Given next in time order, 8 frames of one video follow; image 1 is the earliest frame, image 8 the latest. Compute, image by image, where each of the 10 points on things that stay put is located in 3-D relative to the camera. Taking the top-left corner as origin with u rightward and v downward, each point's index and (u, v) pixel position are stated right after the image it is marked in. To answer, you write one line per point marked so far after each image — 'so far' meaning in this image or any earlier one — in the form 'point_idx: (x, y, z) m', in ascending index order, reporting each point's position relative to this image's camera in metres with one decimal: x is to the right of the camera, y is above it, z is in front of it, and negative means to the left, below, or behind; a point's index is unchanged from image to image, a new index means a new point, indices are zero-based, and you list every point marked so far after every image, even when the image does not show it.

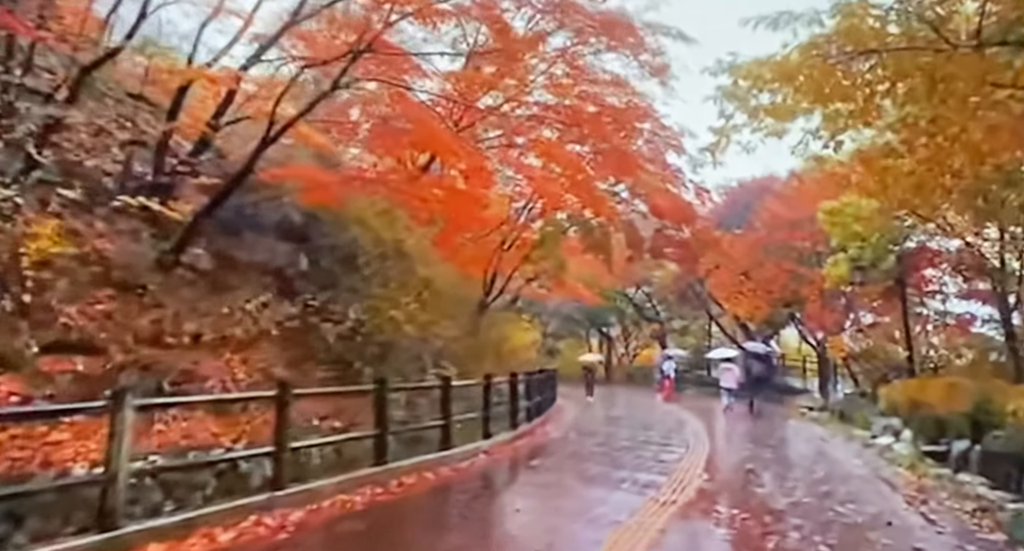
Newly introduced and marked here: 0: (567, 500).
0: (+0.5, -2.3, +7.3) m
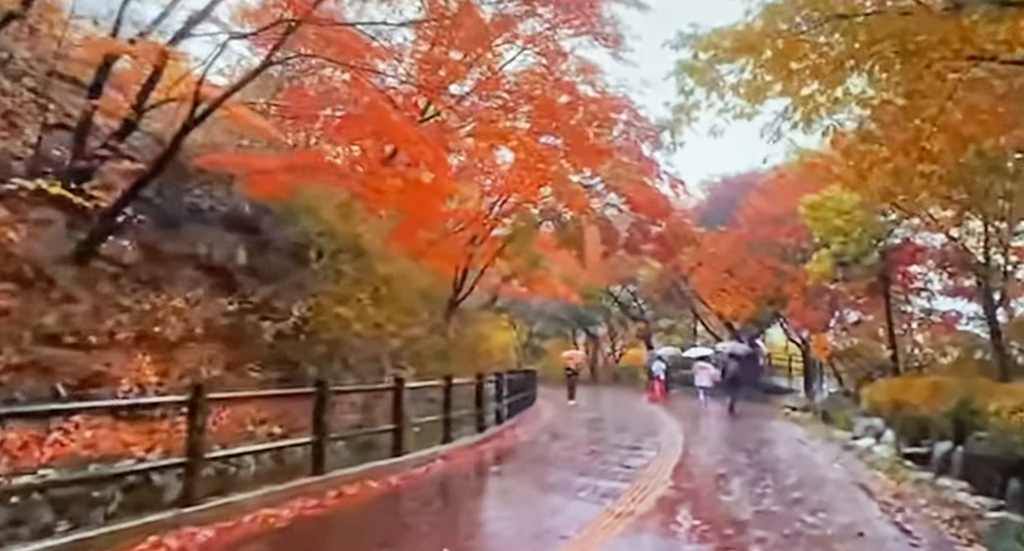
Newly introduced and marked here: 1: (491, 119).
0: (+0.1, -2.2, +6.8) m
1: (-0.2, +2.6, +11.9) m
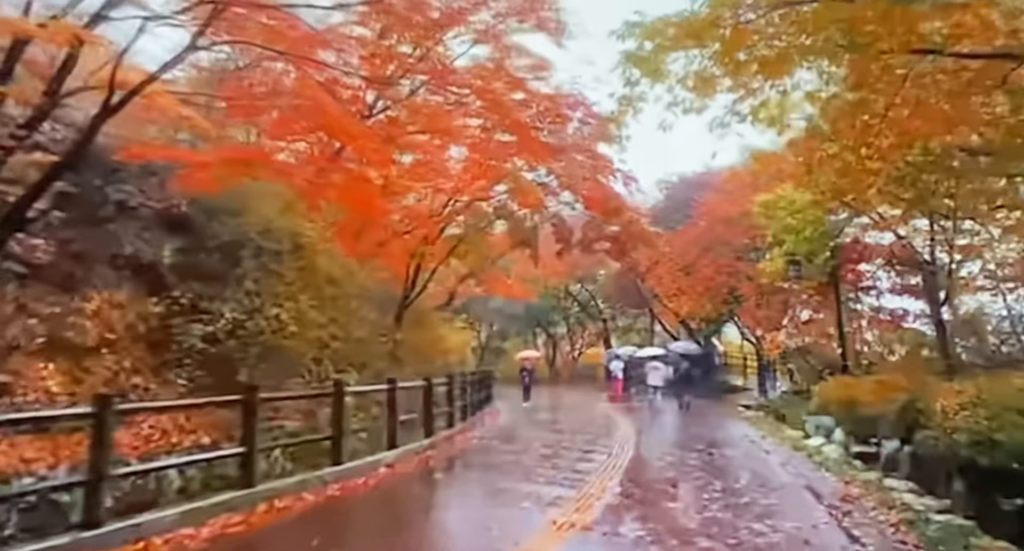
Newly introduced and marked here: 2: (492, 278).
0: (-0.5, -2.2, +6.5) m
1: (-1.0, +2.6, +11.6) m
2: (-0.5, -0.1, +19.7) m
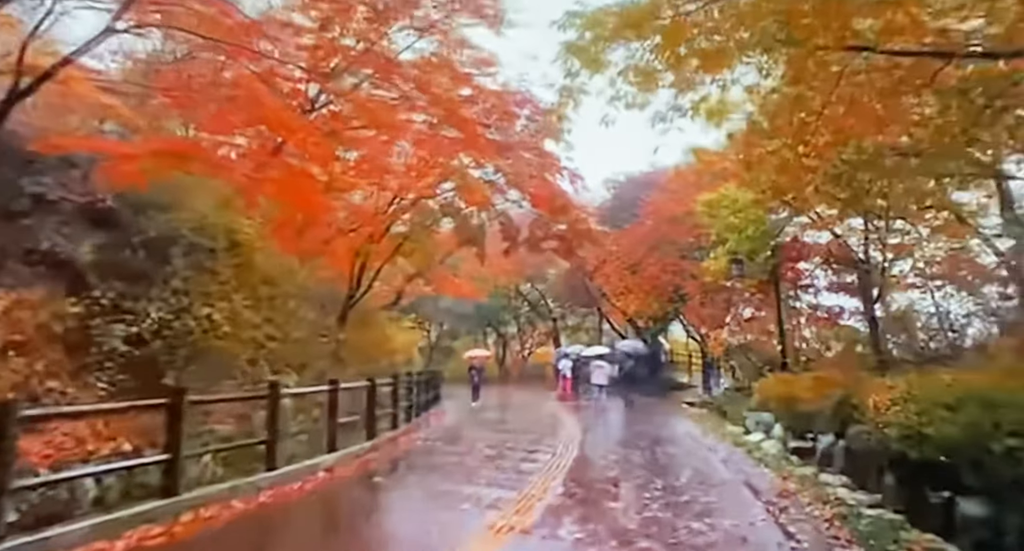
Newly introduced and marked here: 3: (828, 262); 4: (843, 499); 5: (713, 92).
0: (-1.0, -2.2, +6.3) m
1: (-1.9, +2.6, +11.3) m
2: (-2.0, 0.0, +19.4) m
3: (+6.2, +0.3, +14.3) m
4: (+3.6, -2.5, +7.9) m
5: (+1.9, +1.9, +6.9) m
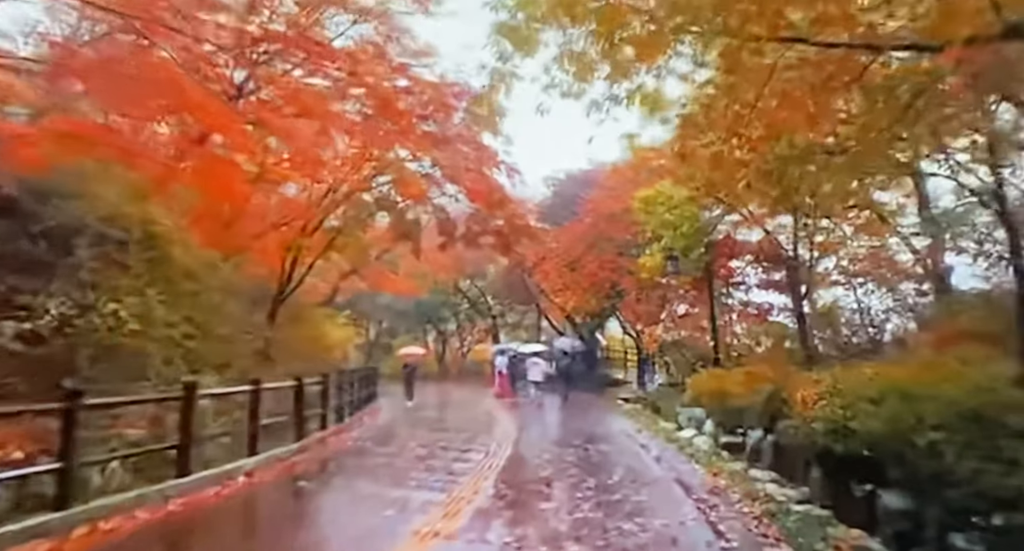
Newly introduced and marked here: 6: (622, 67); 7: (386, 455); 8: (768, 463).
0: (-1.6, -2.2, +6.0) m
1: (-2.9, +2.7, +10.9) m
2: (-3.6, +0.1, +19.0) m
3: (+4.9, +0.3, +14.6) m
4: (+2.9, -2.5, +8.0) m
5: (+1.3, +1.9, +6.9) m
6: (+0.9, +1.8, +6.1) m
7: (-2.0, -2.9, +11.6) m
8: (+3.5, -2.6, +9.8) m
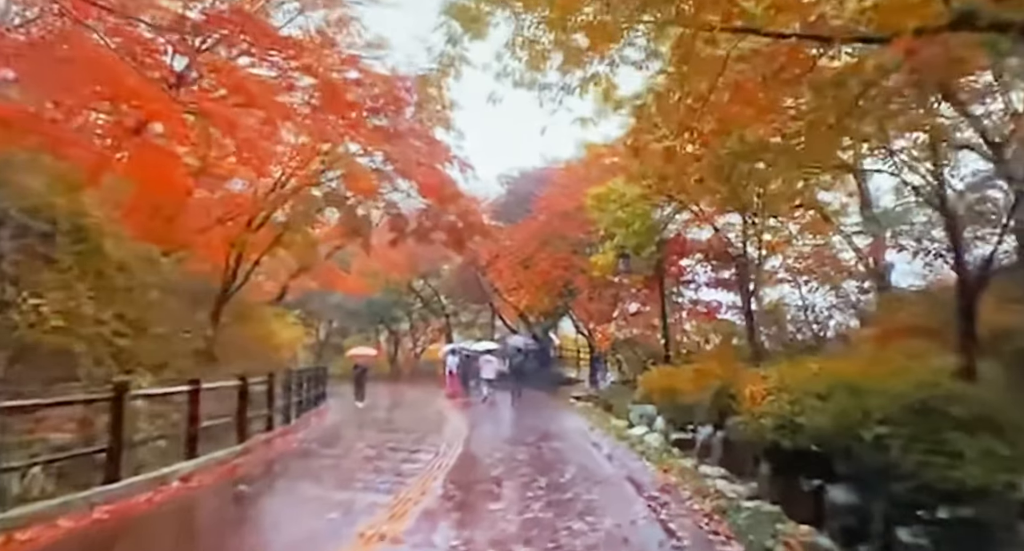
0: (-2.0, -2.1, +5.8) m
1: (-3.6, +2.7, +10.6) m
2: (-4.9, +0.2, +18.6) m
3: (+4.0, +0.3, +14.7) m
4: (+2.3, -2.4, +8.0) m
5: (+0.8, +1.9, +6.8) m
6: (+0.5, +1.8, +6.0) m
7: (-2.8, -2.8, +11.3) m
8: (+2.8, -2.5, +9.9) m
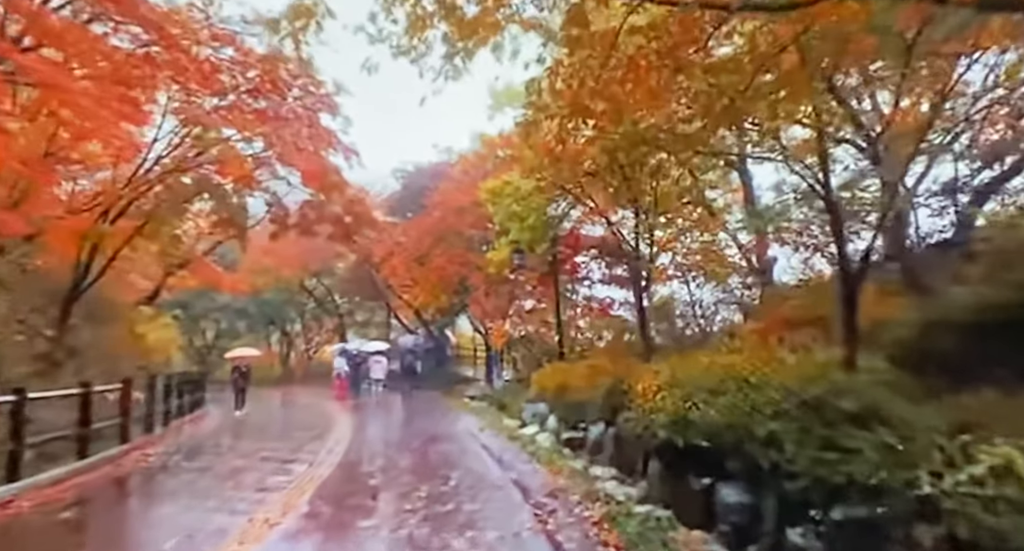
0: (-2.9, -2.0, +4.9) m
1: (-5.1, +2.8, +9.4) m
2: (-7.5, +0.2, +17.2) m
3: (+1.8, +0.4, +14.6) m
4: (+1.1, -2.4, +7.7) m
5: (-0.2, +2.0, +6.3) m
6: (-0.4, +1.9, +5.5) m
7: (-4.4, -2.7, +10.2) m
8: (+1.3, -2.4, +9.6) m
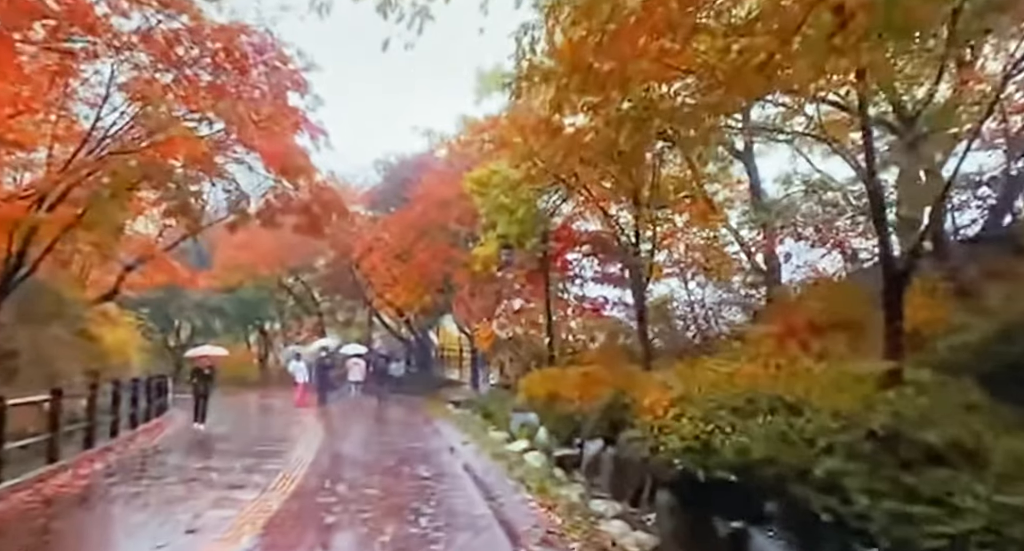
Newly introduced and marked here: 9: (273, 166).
0: (-3.0, -2.0, +3.6) m
1: (-5.3, +2.9, +8.1) m
2: (-7.8, +0.3, +15.8) m
3: (+1.6, +0.5, +13.4) m
4: (+1.0, -2.3, +6.5) m
5: (-0.3, +2.1, +5.0) m
6: (-0.5, +1.9, +4.2) m
7: (-4.6, -2.7, +8.9) m
8: (+1.2, -2.4, +8.4) m
9: (-4.0, +1.7, +12.4) m
